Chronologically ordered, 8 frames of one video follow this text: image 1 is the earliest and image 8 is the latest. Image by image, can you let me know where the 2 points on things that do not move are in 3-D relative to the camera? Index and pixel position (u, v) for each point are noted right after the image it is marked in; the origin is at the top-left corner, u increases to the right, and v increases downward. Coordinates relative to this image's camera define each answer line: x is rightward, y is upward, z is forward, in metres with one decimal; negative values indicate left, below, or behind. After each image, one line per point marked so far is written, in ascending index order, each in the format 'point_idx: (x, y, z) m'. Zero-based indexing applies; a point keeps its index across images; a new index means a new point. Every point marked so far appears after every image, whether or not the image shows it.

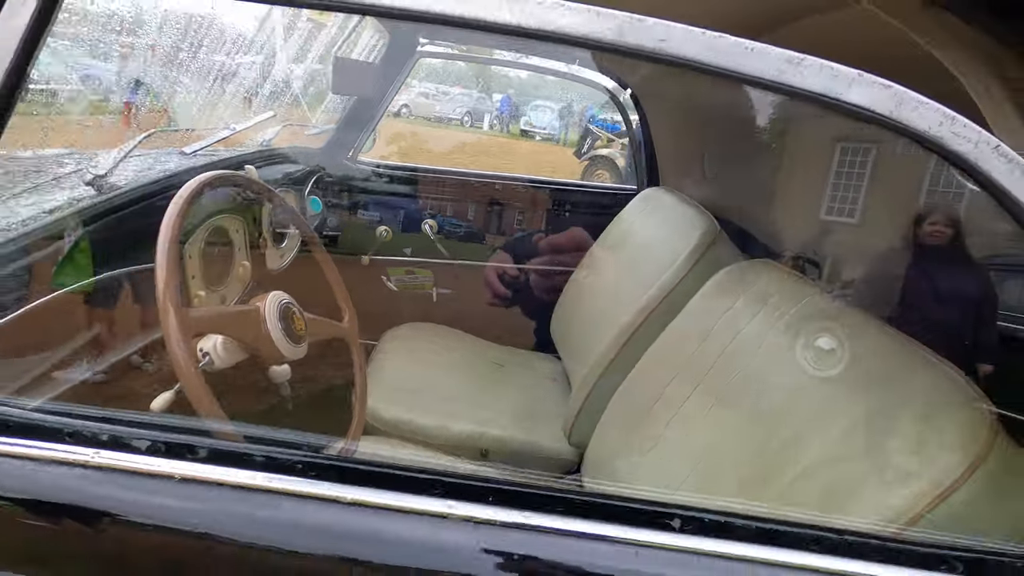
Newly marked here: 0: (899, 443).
0: (+0.4, -0.2, +0.6) m
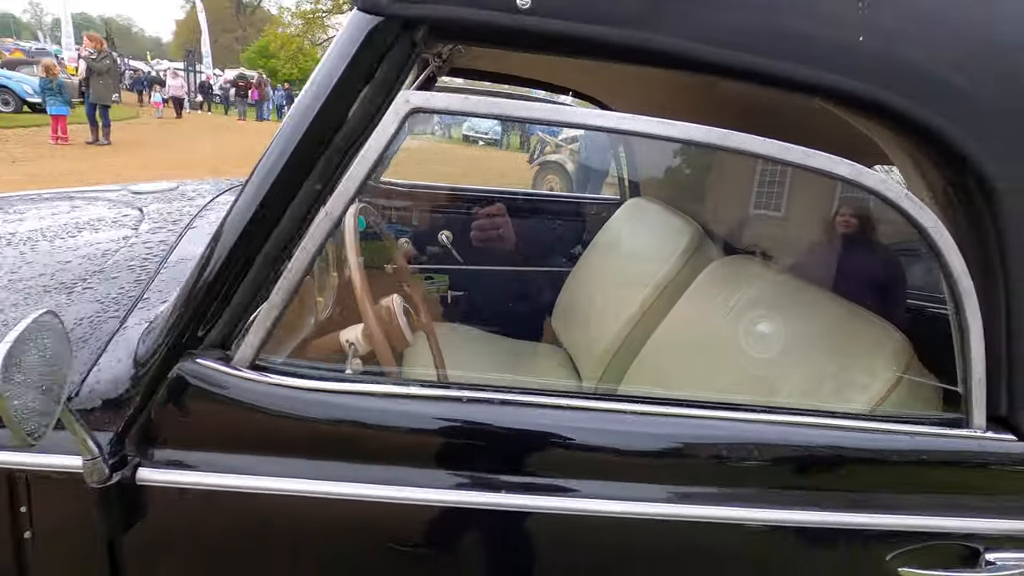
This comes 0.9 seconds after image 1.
0: (+0.6, -0.1, +0.9) m
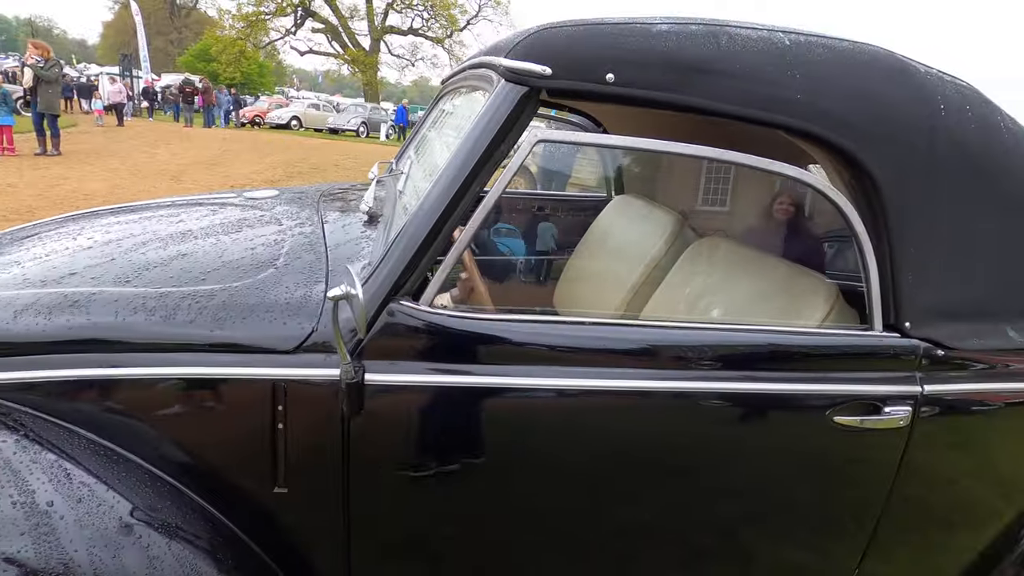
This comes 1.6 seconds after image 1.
0: (+0.7, 0.0, +1.4) m
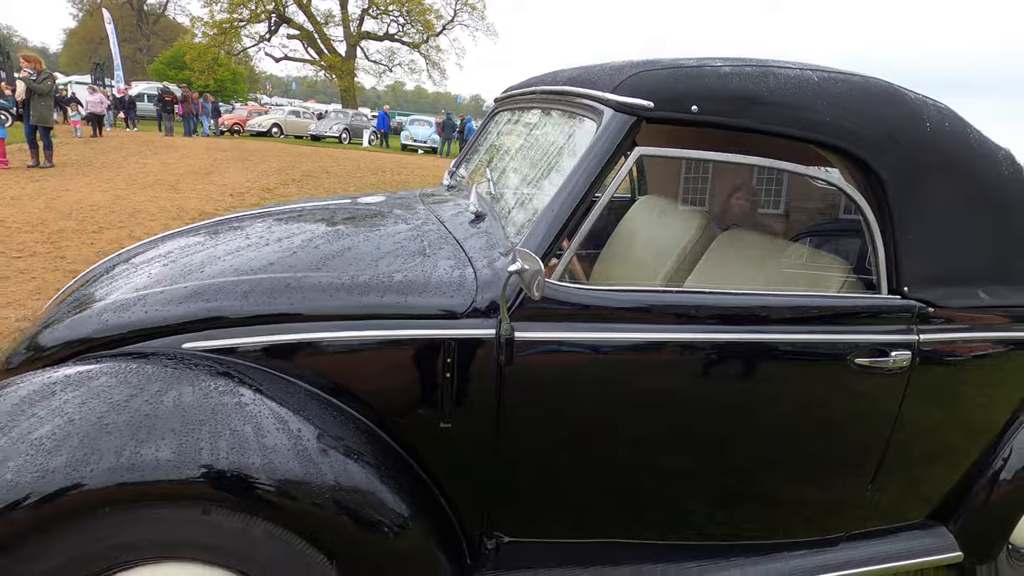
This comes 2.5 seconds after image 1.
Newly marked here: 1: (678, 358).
0: (+1.0, 0.0, +1.7) m
1: (+0.5, -0.2, +1.6) m
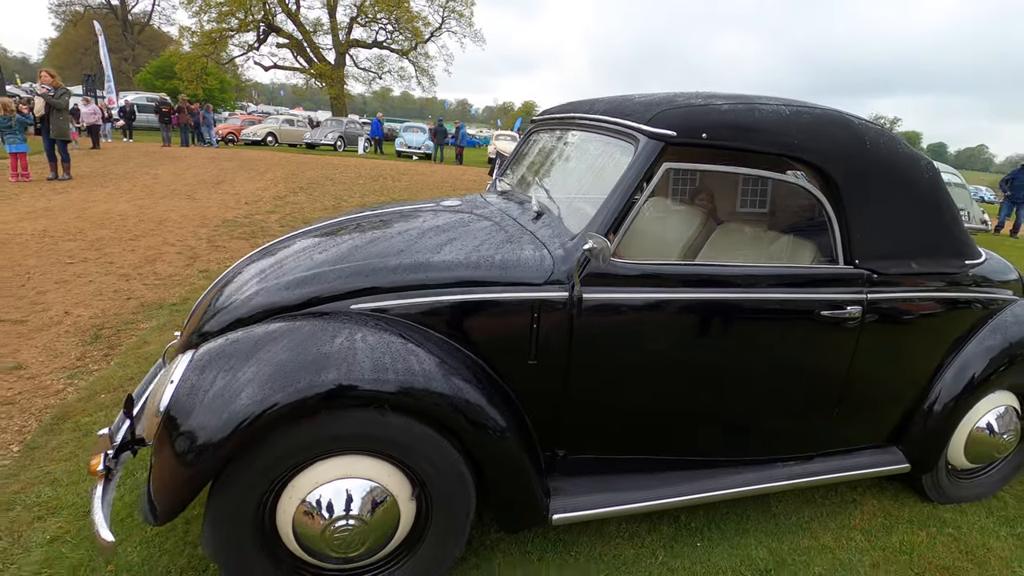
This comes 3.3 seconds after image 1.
0: (+1.2, +0.1, +2.3) m
1: (+0.7, -0.1, +2.1) m
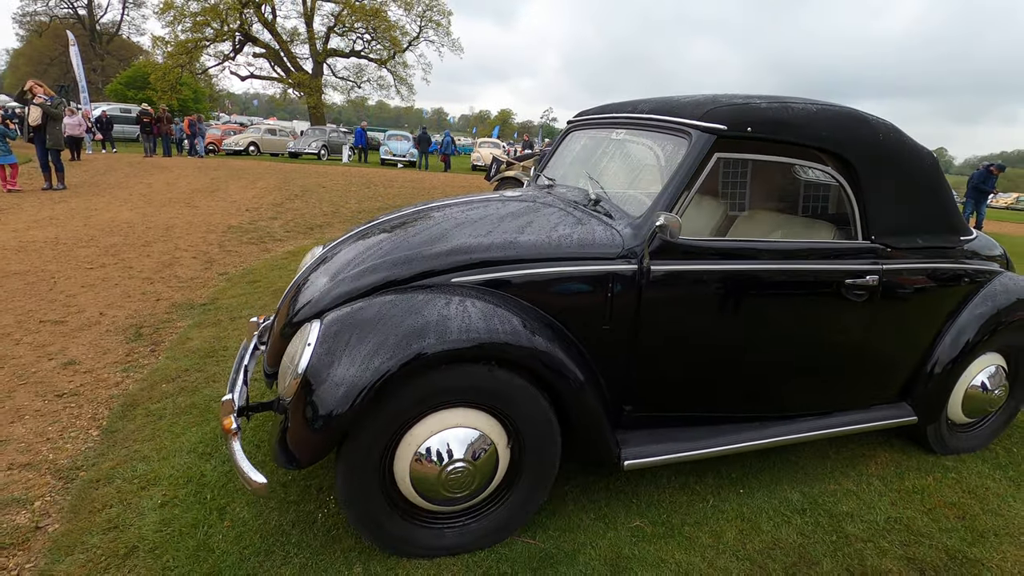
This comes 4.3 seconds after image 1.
0: (+1.6, +0.3, +2.7) m
1: (+1.1, 0.0, +2.5) m
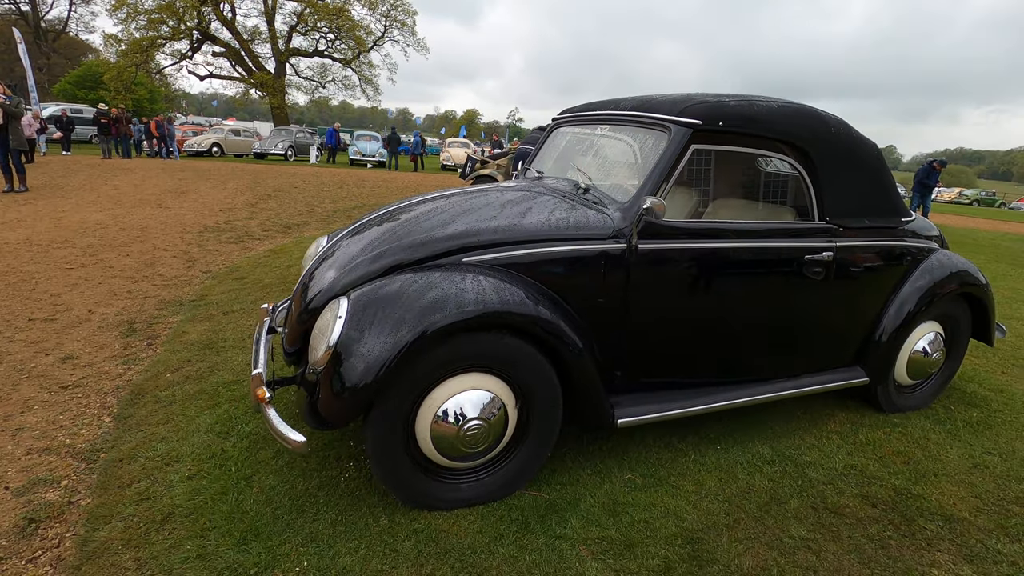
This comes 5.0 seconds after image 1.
0: (+1.5, +0.4, +3.0) m
1: (+1.1, +0.1, +2.8) m
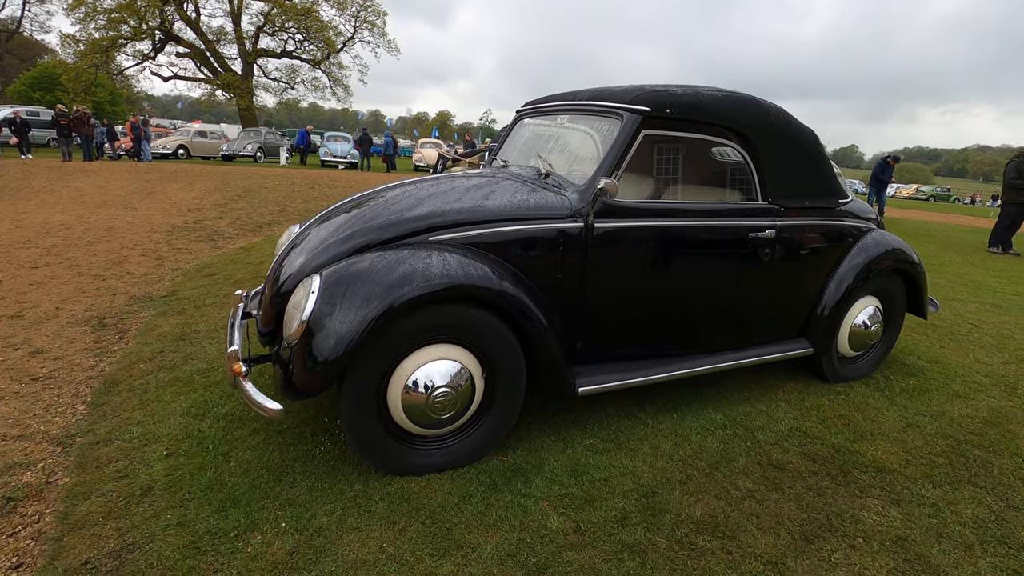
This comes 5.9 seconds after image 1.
0: (+1.3, +0.5, +3.3) m
1: (+0.9, +0.3, +3.0) m
